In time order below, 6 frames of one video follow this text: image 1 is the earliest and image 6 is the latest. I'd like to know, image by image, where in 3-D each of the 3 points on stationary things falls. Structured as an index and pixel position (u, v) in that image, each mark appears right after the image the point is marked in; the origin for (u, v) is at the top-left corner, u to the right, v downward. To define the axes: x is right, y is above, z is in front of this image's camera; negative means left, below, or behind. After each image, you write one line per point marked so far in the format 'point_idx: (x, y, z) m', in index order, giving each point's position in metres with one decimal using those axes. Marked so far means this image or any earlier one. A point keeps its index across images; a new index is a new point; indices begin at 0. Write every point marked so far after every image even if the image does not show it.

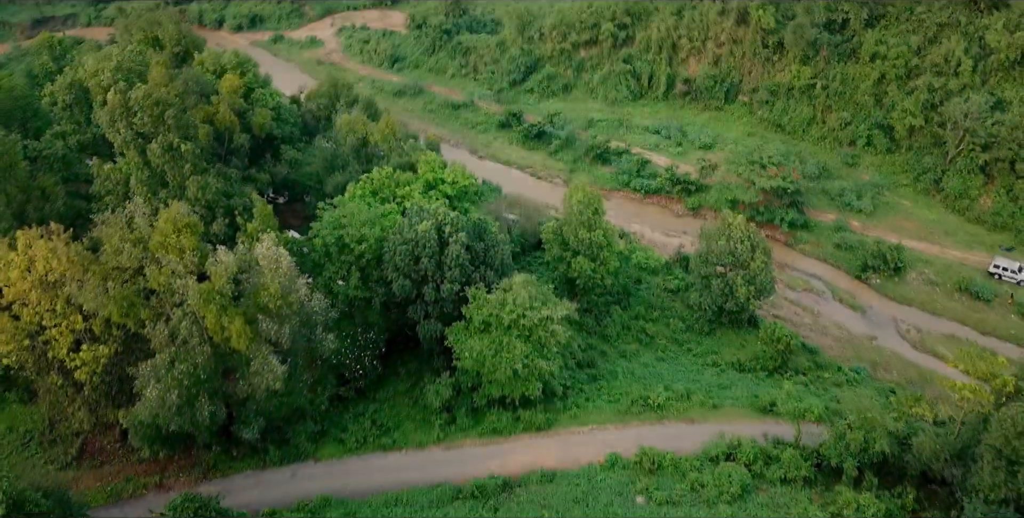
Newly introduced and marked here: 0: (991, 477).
0: (+14.5, -6.2, +19.7) m
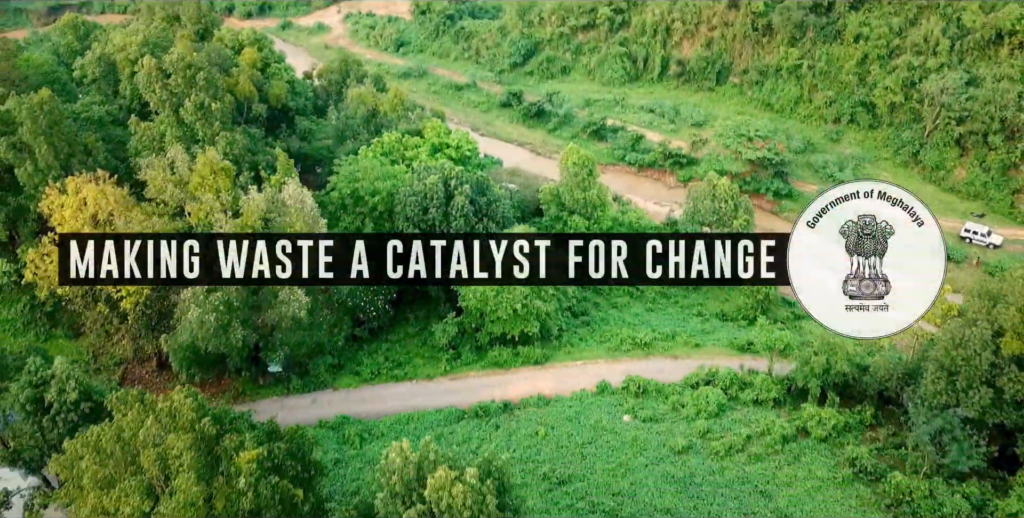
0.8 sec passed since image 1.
0: (+14.5, -4.1, +22.3) m
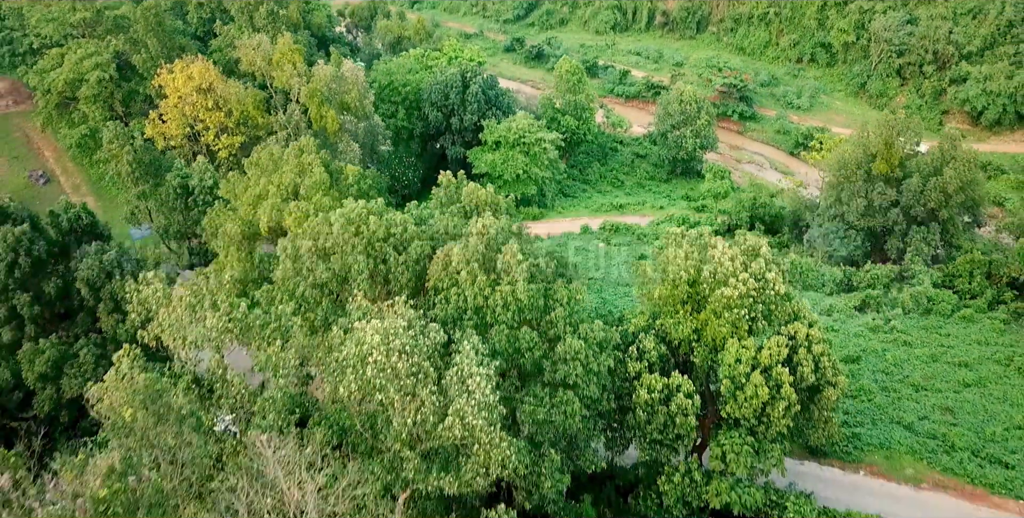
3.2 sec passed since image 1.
0: (+14.6, +2.7, +30.2) m
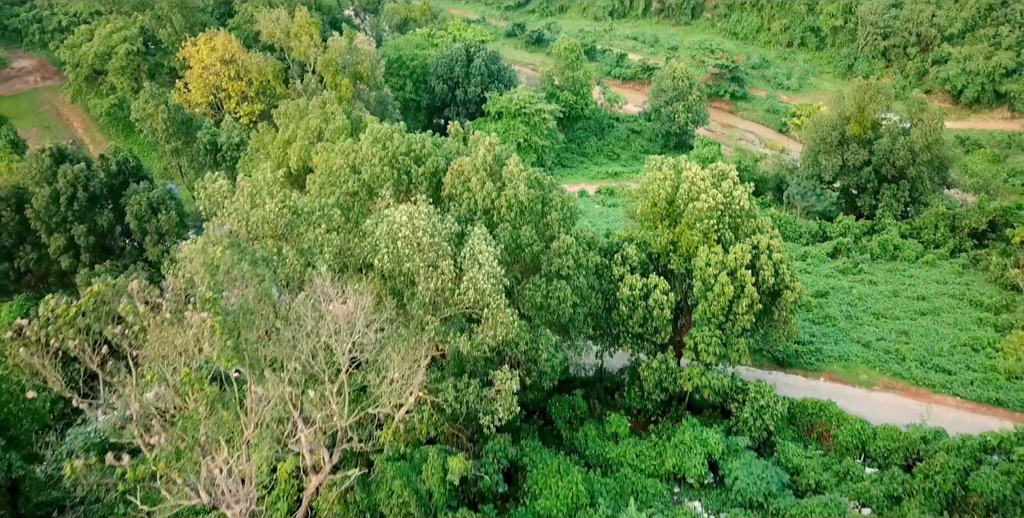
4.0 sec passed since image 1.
0: (+14.7, +4.9, +32.6) m
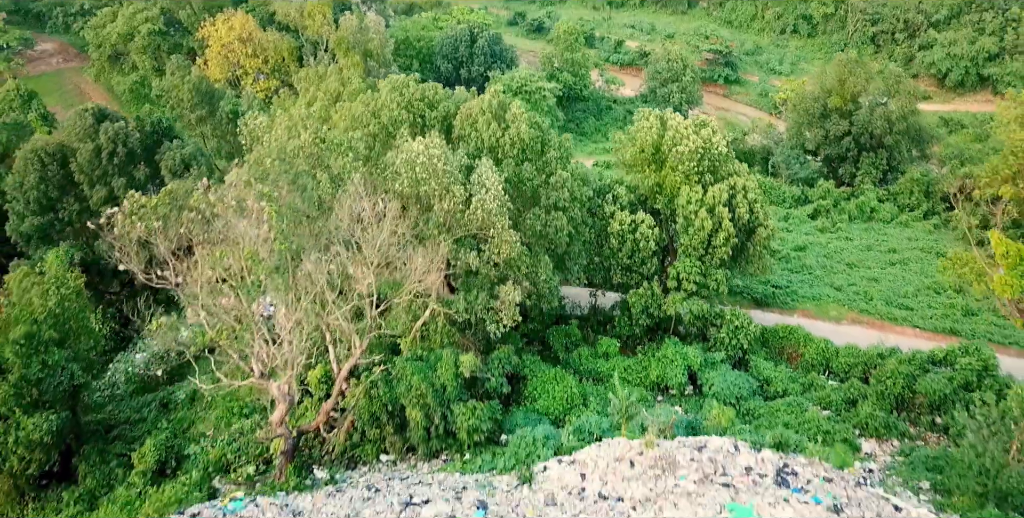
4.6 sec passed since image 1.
0: (+14.8, +6.7, +34.6) m
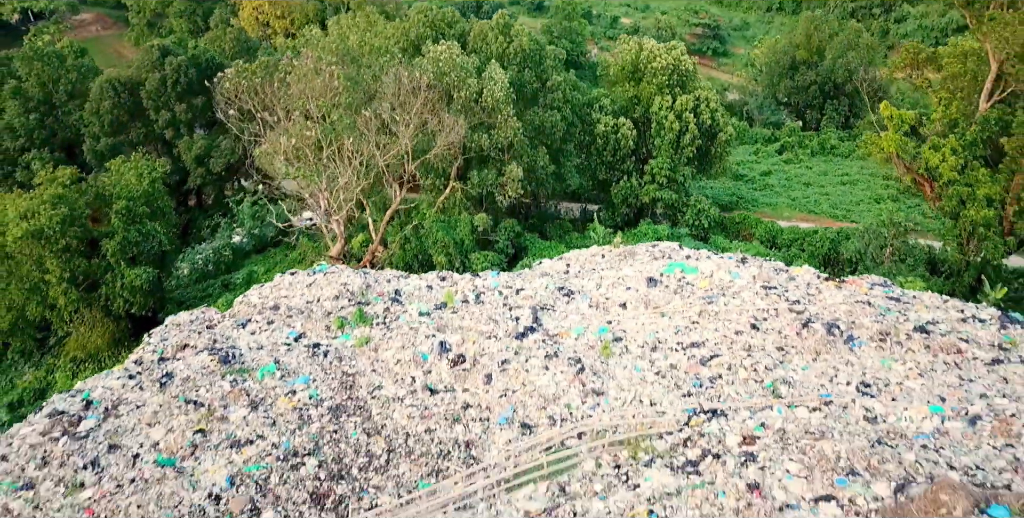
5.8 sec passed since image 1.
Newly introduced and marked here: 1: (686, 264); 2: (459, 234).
0: (+14.9, +10.3, +38.7) m
1: (+3.7, -0.1, +13.9) m
2: (-1.6, +0.8, +19.7) m
